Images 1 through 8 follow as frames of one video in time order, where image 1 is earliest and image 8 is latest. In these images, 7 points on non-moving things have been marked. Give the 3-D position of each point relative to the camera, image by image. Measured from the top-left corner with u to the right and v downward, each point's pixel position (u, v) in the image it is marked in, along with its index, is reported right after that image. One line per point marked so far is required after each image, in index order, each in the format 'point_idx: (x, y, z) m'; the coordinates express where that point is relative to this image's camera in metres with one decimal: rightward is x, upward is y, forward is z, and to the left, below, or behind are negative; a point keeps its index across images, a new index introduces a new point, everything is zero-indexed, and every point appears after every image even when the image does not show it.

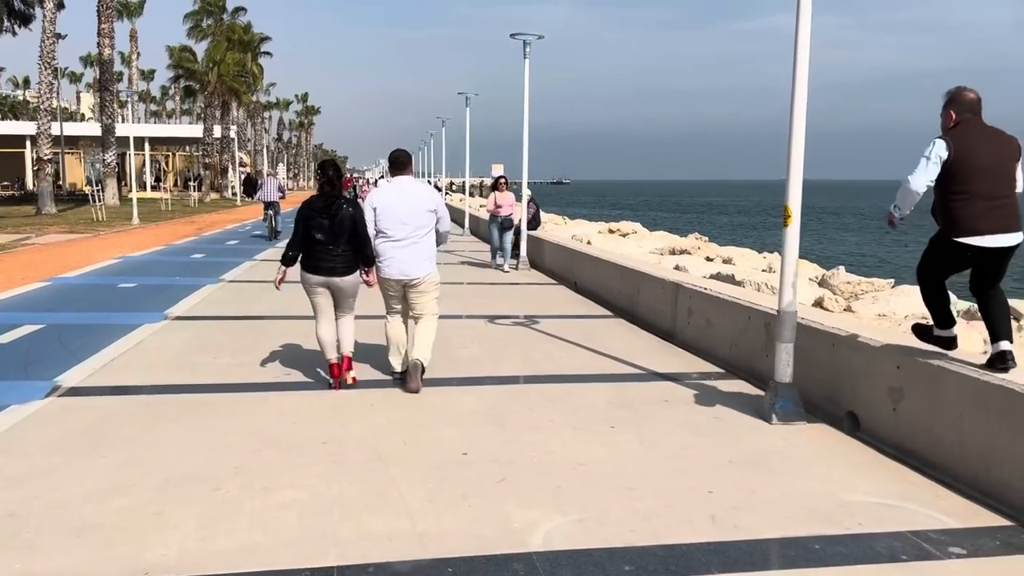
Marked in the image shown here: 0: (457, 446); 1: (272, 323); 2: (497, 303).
0: (-0.3, -0.9, +5.0) m
1: (-2.6, -0.4, +9.2) m
2: (-0.2, -0.2, +11.3) m
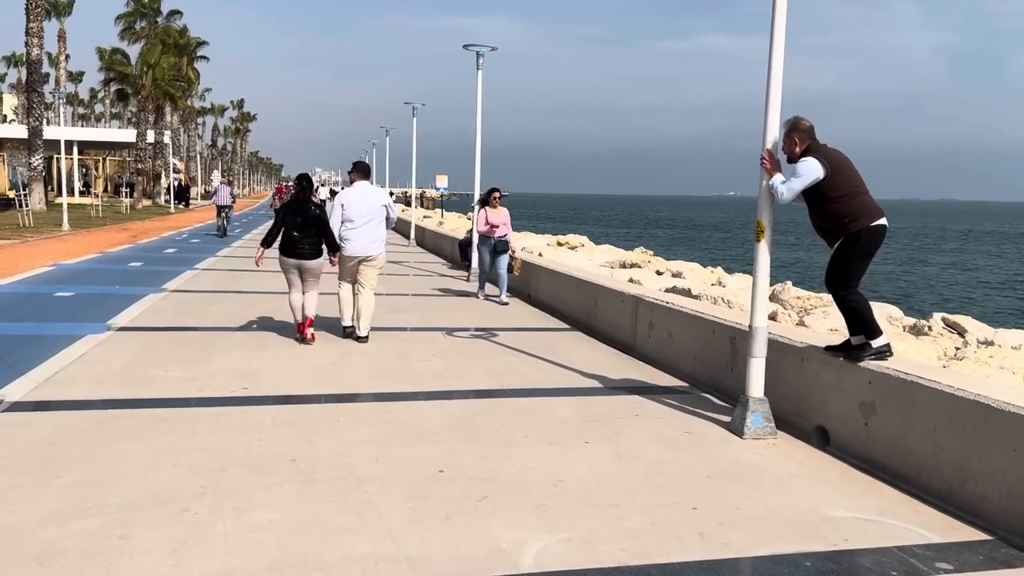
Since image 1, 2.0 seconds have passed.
0: (-0.5, -1.0, +4.9) m
1: (-3.0, -0.5, +8.9) m
2: (-0.8, -0.4, +11.1) m
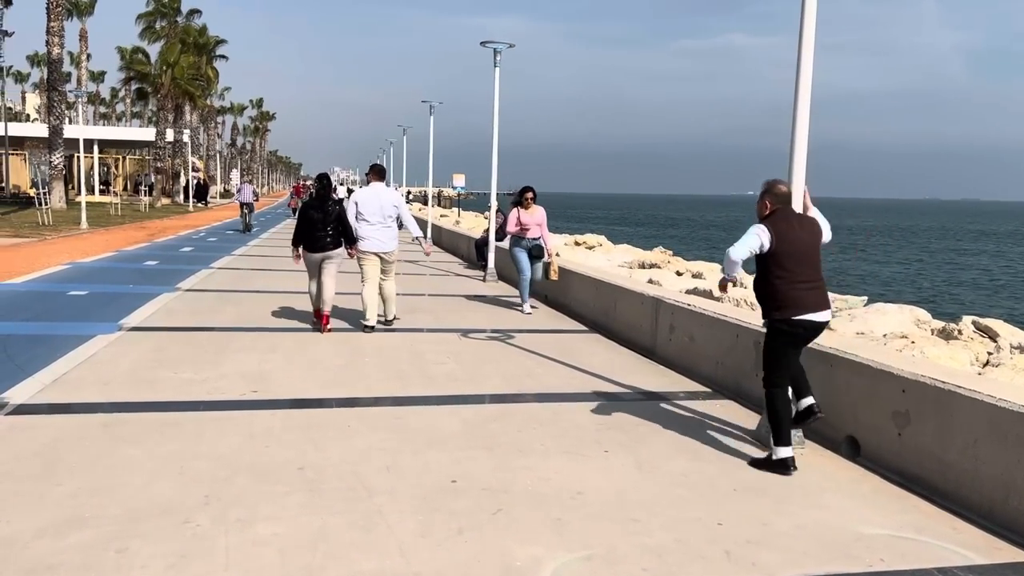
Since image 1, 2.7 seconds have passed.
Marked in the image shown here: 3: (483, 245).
0: (-0.4, -1.0, +4.7) m
1: (-2.8, -0.5, +8.8) m
2: (-0.6, -0.4, +11.0) m
3: (-0.6, +0.9, +17.4) m
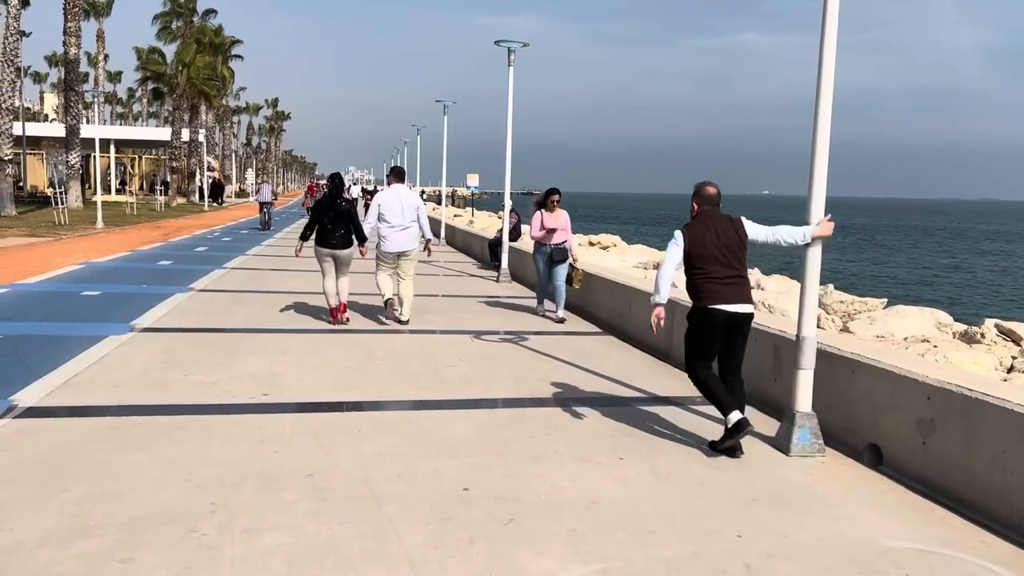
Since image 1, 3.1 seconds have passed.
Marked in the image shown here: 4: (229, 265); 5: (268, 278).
0: (-0.3, -1.0, +4.6) m
1: (-2.7, -0.5, +8.7) m
2: (-0.4, -0.4, +10.9) m
3: (-0.3, +0.9, +17.3) m
4: (-5.5, +0.5, +16.6) m
5: (-4.0, +0.2, +14.0) m
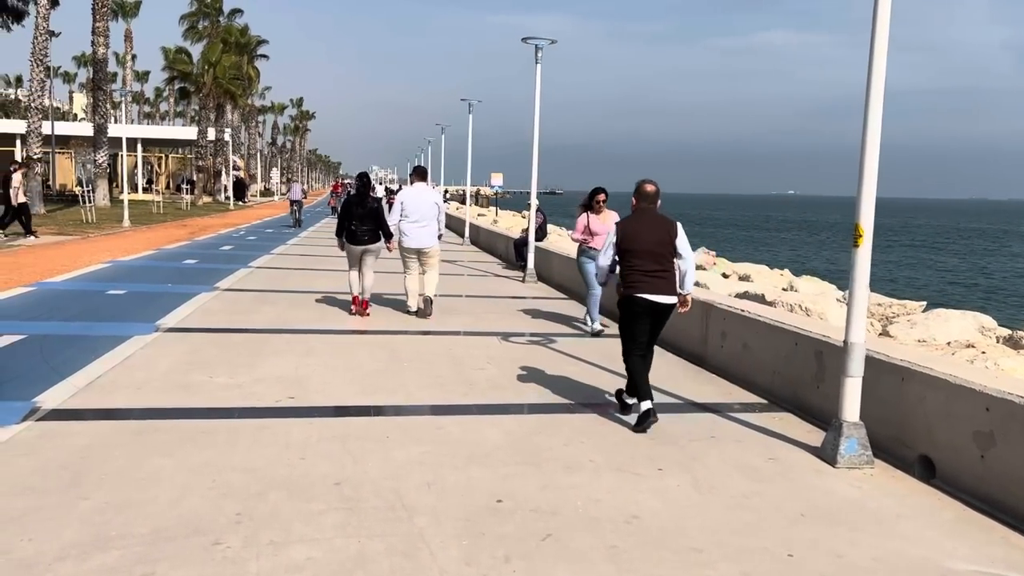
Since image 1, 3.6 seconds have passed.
0: (-0.1, -1.0, +4.4) m
1: (-2.4, -0.5, +8.6) m
2: (0.0, -0.4, +10.7) m
3: (+0.2, +0.9, +17.1) m
4: (-5.0, +0.5, +16.6) m
5: (-3.5, +0.2, +13.9) m
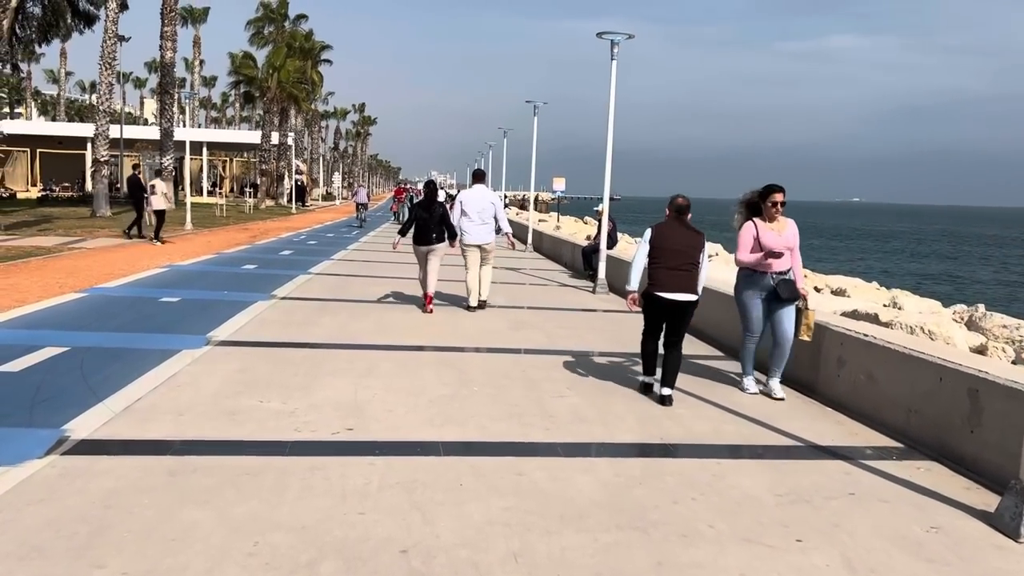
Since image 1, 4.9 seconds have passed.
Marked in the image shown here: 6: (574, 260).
0: (+0.3, -1.1, +3.5) m
1: (-1.7, -0.6, +7.8) m
2: (+0.8, -0.5, +9.8) m
3: (+1.5, +0.7, +16.2) m
4: (-3.7, +0.3, +16.0) m
5: (-2.4, 0.0, +13.2) m
6: (+1.4, +0.6, +19.0) m
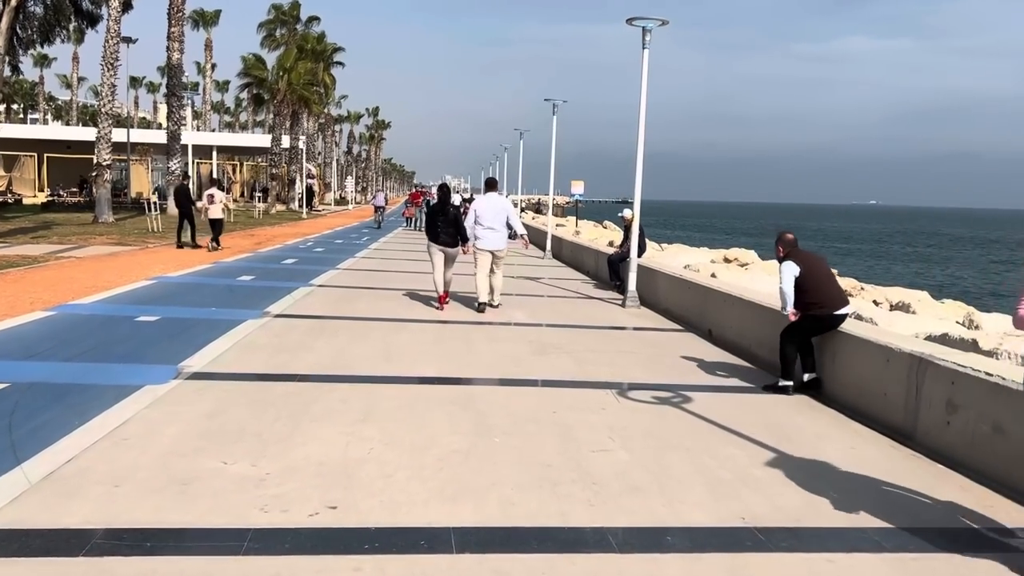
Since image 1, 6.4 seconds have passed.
0: (+0.5, -1.3, +2.2) m
1: (-1.5, -0.8, +6.5) m
2: (+1.1, -0.7, +8.4) m
3: (+1.9, +0.5, +14.9) m
4: (-3.3, +0.1, +14.7) m
5: (-2.1, -0.2, +11.9) m
6: (+1.8, +0.4, +17.6) m
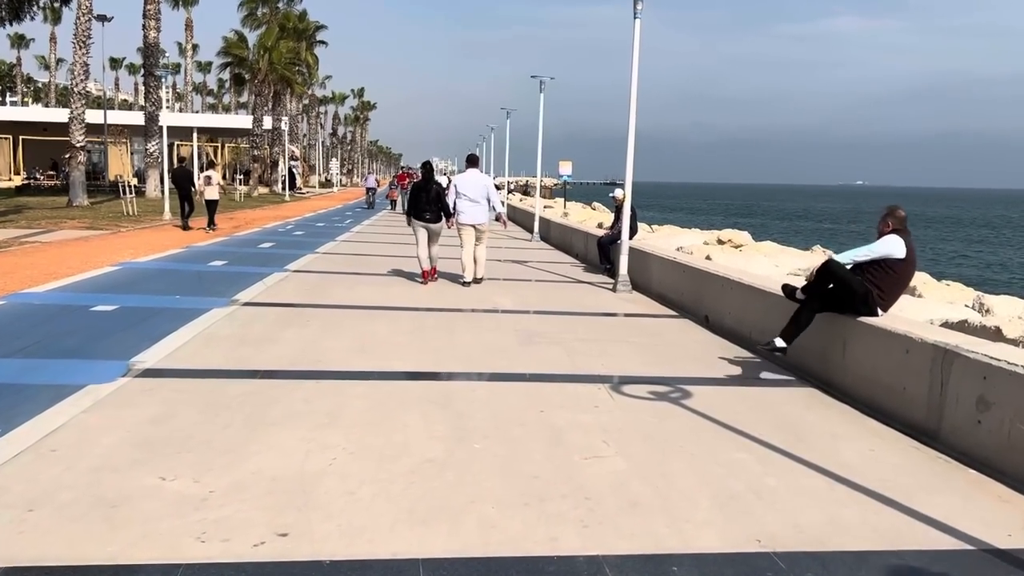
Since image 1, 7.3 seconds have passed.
0: (+0.4, -1.3, +1.6) m
1: (-1.6, -0.7, +5.9) m
2: (+0.9, -0.6, +7.8) m
3: (+1.6, +0.7, +14.3) m
4: (-3.6, +0.4, +14.0) m
5: (-2.3, 0.0, +11.3) m
6: (+1.5, +0.7, +17.0) m
